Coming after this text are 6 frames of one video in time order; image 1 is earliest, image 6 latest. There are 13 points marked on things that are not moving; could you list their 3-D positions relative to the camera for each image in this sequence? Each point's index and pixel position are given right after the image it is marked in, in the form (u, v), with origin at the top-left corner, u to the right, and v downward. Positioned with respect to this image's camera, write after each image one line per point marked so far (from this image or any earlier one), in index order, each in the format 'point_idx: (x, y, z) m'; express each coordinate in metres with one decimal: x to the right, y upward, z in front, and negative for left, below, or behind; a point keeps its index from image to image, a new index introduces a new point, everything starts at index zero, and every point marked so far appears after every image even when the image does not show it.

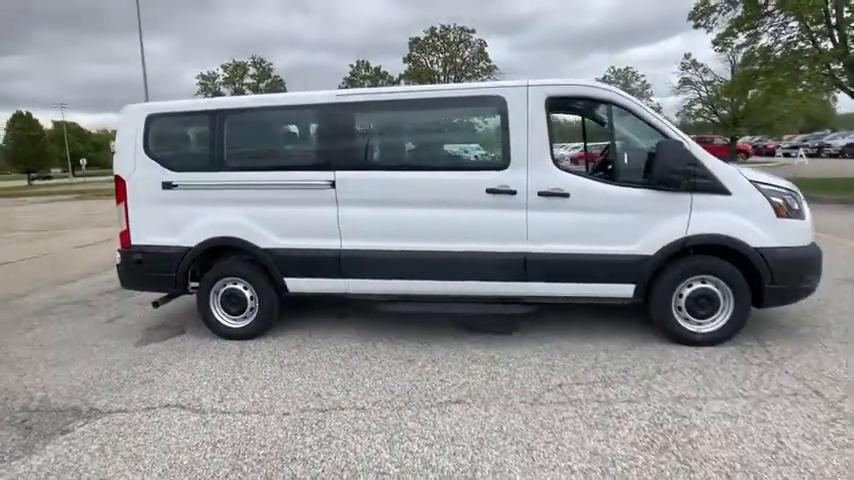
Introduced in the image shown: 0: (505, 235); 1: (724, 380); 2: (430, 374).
0: (+0.6, 0.0, +4.5) m
1: (+2.0, -1.0, +3.8) m
2: (0.0, -1.0, +4.1) m
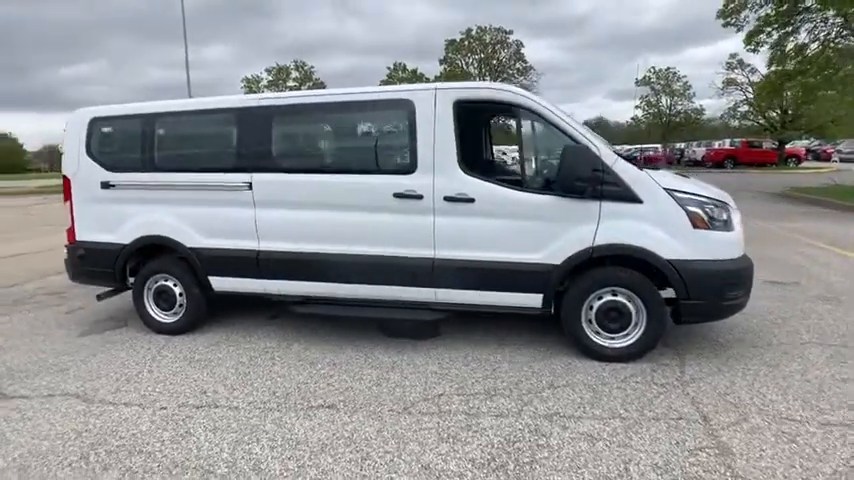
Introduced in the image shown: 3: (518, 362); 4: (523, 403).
0: (-0.1, 0.0, +4.5) m
1: (+1.2, -1.0, +3.6) m
2: (-0.8, -1.0, +4.1) m
3: (+0.7, -0.9, +4.3) m
4: (+0.6, -1.1, +3.6) m
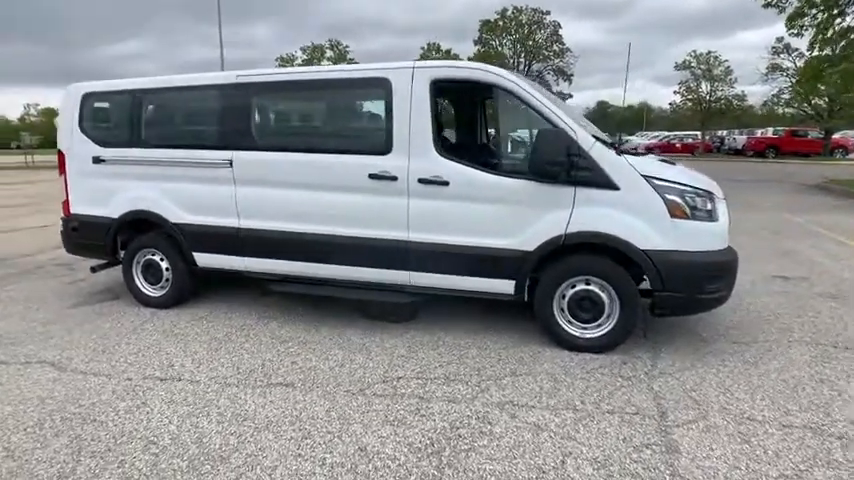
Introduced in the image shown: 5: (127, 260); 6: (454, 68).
0: (-0.3, +0.1, +4.4) m
1: (+0.9, -1.0, +3.5) m
2: (-1.0, -0.9, +4.1) m
3: (+0.5, -0.8, +4.2) m
4: (+0.3, -1.0, +3.6) m
5: (-2.9, -0.2, +5.4) m
6: (+0.2, +1.3, +4.2) m
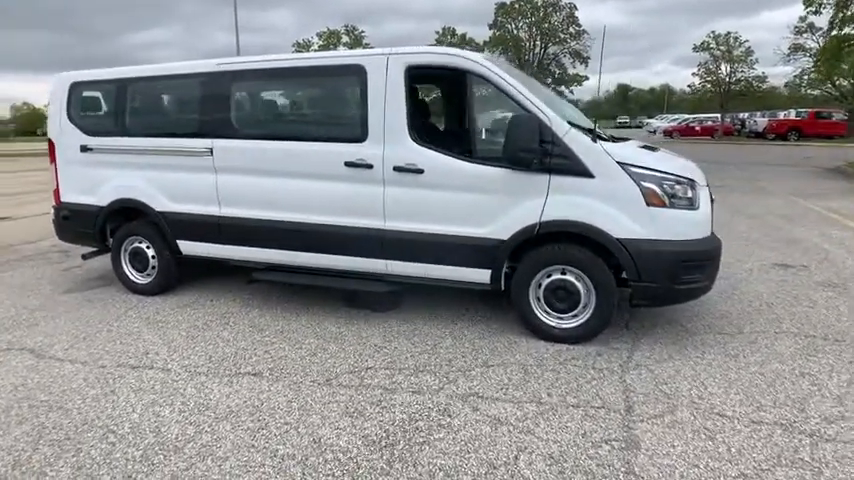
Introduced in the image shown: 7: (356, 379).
0: (-0.5, +0.2, +4.4) m
1: (+0.7, -0.9, +3.5) m
2: (-1.2, -0.8, +4.1) m
3: (+0.3, -0.7, +4.2) m
4: (+0.1, -0.9, +3.5) m
5: (-3.0, -0.1, +5.4) m
6: (0.0, +1.4, +4.1) m
7: (-0.5, -0.9, +3.6) m
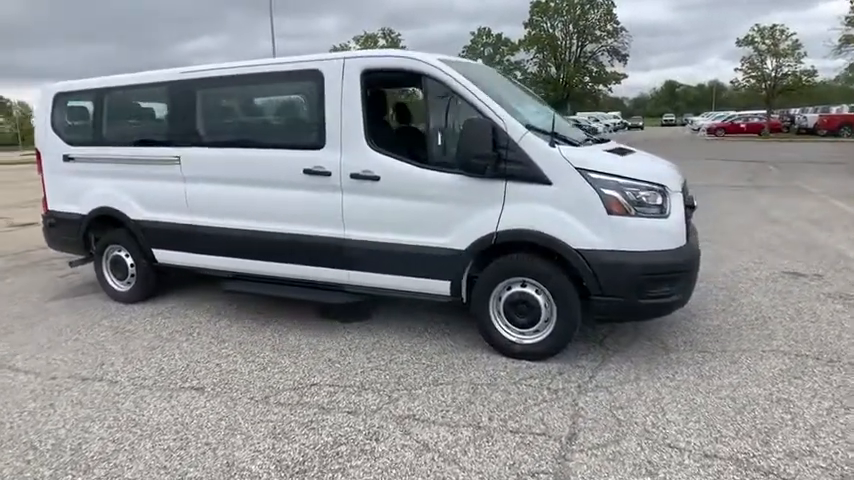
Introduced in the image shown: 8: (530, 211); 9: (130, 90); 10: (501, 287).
0: (-0.8, +0.2, +4.3) m
1: (+0.3, -1.0, +3.3) m
2: (-1.5, -0.9, +4.1) m
3: (0.0, -0.8, +4.0) m
4: (-0.2, -1.0, +3.3) m
5: (-3.2, -0.2, +5.5) m
6: (-0.3, +1.3, +4.0) m
7: (-0.8, -1.0, +3.4) m
8: (+0.7, +0.2, +3.6) m
9: (-2.7, +1.3, +5.0) m
10: (+0.5, -0.3, +3.8) m
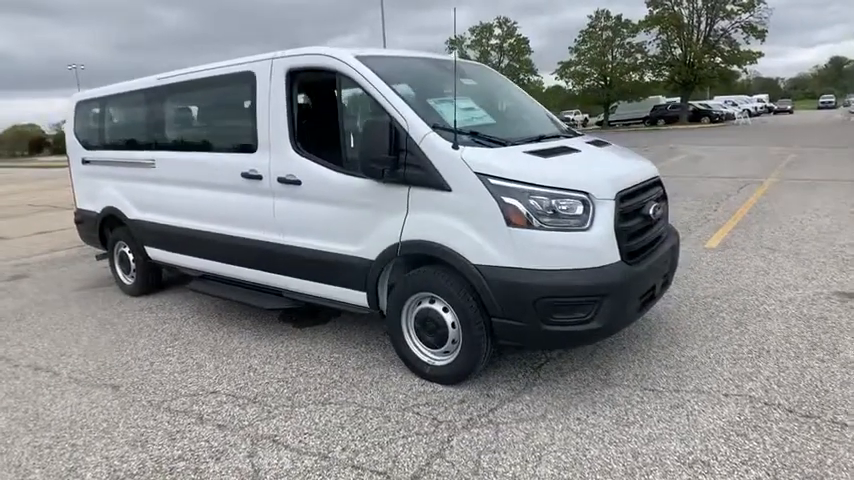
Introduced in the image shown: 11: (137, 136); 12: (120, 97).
0: (-1.3, +0.1, +4.2) m
1: (-0.4, -1.0, +3.0) m
2: (-2.0, -0.9, +4.2) m
3: (-0.6, -0.9, +3.8) m
4: (-0.9, -1.0, +3.2) m
5: (-3.4, -0.1, +5.9) m
6: (-0.8, +1.3, +3.8) m
7: (-1.5, -1.0, +3.4) m
8: (0.0, +0.1, +3.3) m
9: (-2.9, +1.4, +5.3) m
10: (-0.1, -0.4, +3.5) m
11: (-2.7, +1.0, +5.2) m
12: (-3.0, +1.4, +5.4) m
